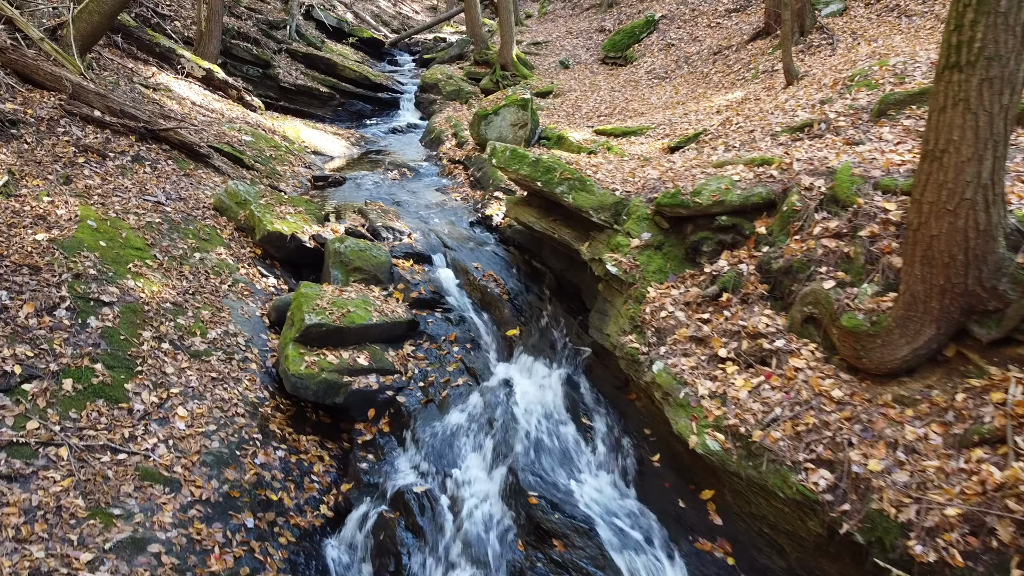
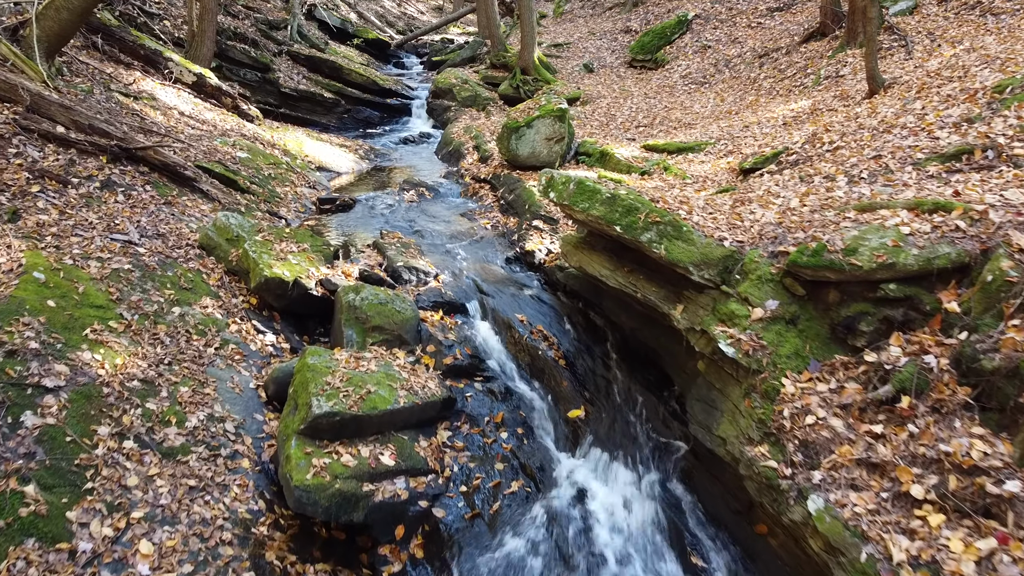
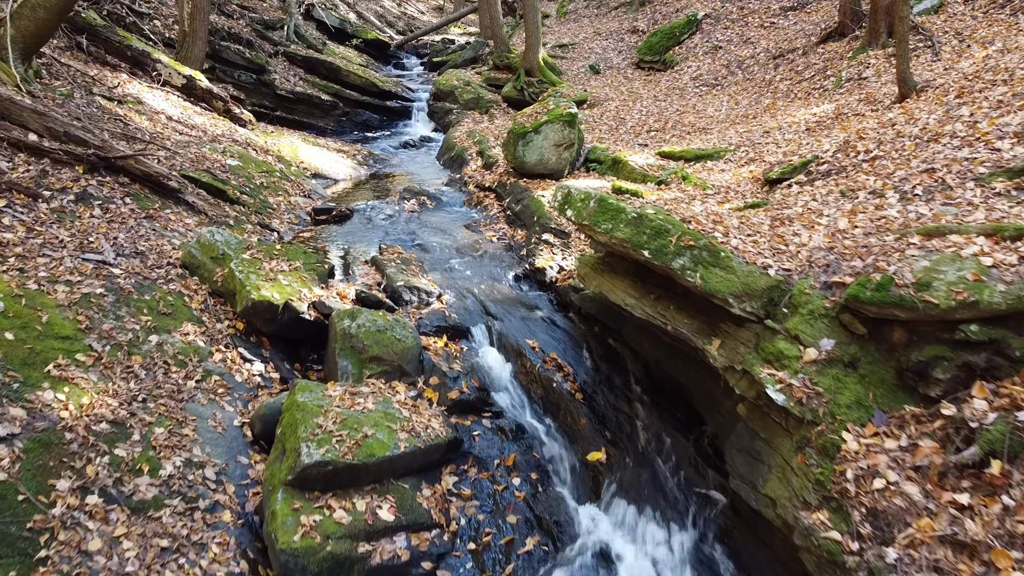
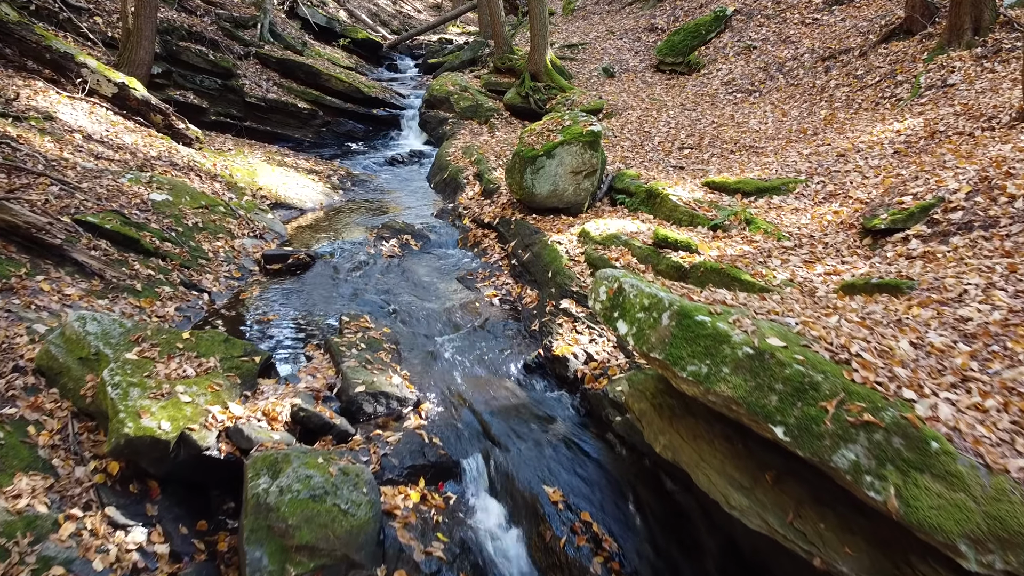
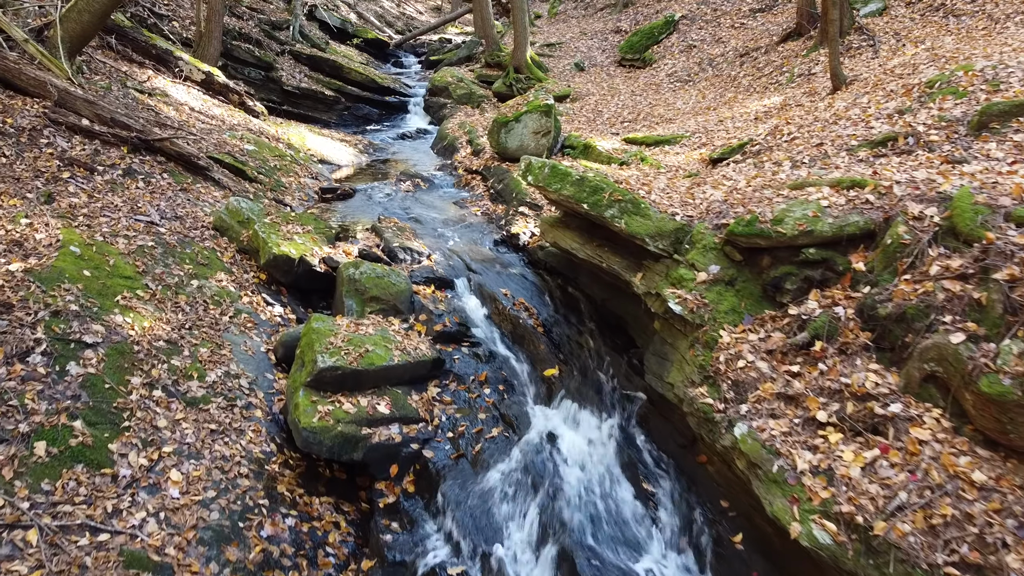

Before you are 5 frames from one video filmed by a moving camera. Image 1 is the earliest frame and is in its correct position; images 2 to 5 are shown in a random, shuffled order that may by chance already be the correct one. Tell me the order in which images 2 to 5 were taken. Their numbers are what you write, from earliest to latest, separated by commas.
5, 2, 3, 4
